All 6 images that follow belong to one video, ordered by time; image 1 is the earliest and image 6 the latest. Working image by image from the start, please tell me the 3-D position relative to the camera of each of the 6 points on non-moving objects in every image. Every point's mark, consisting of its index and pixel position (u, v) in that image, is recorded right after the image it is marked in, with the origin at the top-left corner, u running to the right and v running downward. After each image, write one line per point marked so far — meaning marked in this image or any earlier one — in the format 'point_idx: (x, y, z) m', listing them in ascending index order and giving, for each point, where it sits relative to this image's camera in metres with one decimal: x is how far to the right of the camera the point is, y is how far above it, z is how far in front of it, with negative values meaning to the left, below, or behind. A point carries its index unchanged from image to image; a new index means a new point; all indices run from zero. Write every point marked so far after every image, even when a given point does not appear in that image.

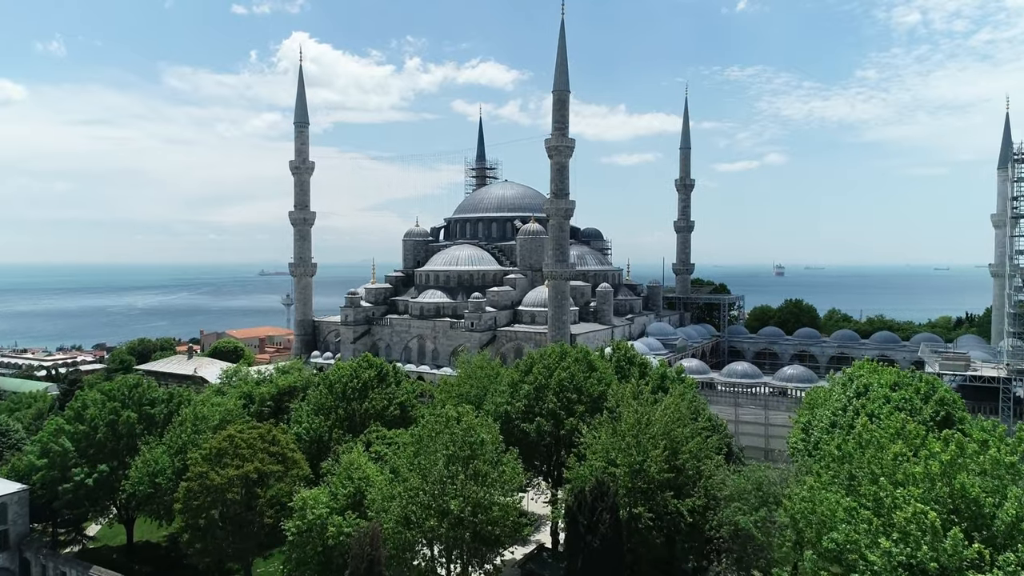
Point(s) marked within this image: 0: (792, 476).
0: (+5.3, -3.5, +19.7) m
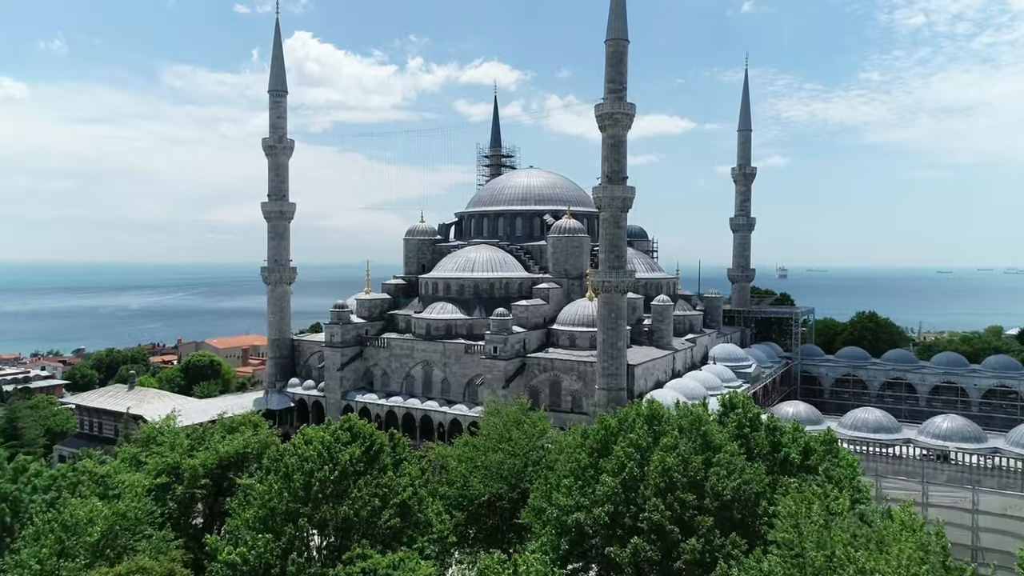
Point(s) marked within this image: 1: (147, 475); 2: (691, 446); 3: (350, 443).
0: (+6.3, -4.0, +9.6) m
1: (-6.9, -3.6, +19.9) m
2: (+2.8, -2.4, +16.2) m
3: (-2.6, -2.5, +17.1) m
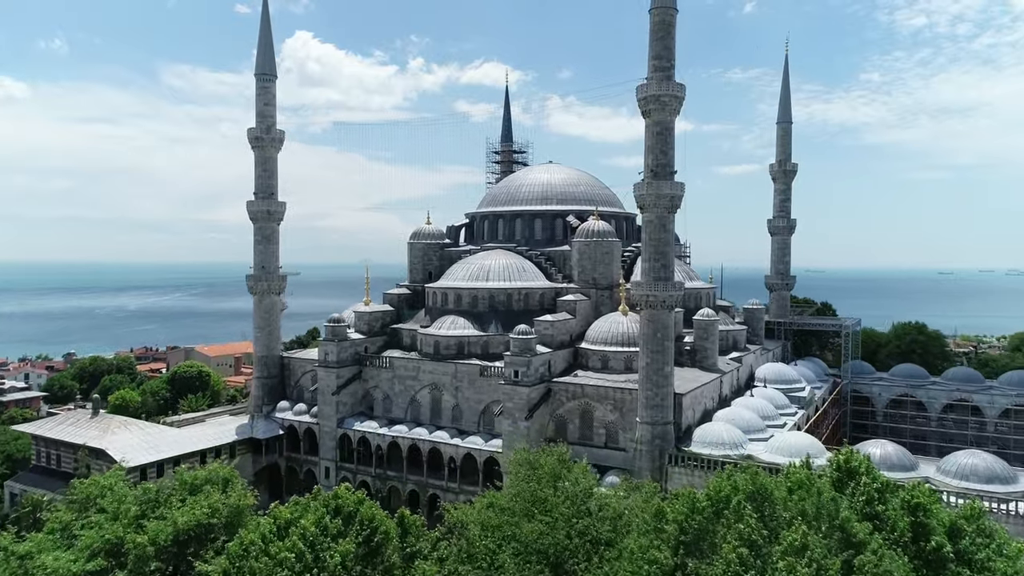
0: (+7.0, -4.3, +4.9) m
1: (-6.3, -3.9, +15.2) m
2: (+3.4, -2.8, +11.5) m
3: (-2.0, -2.9, +12.4) m
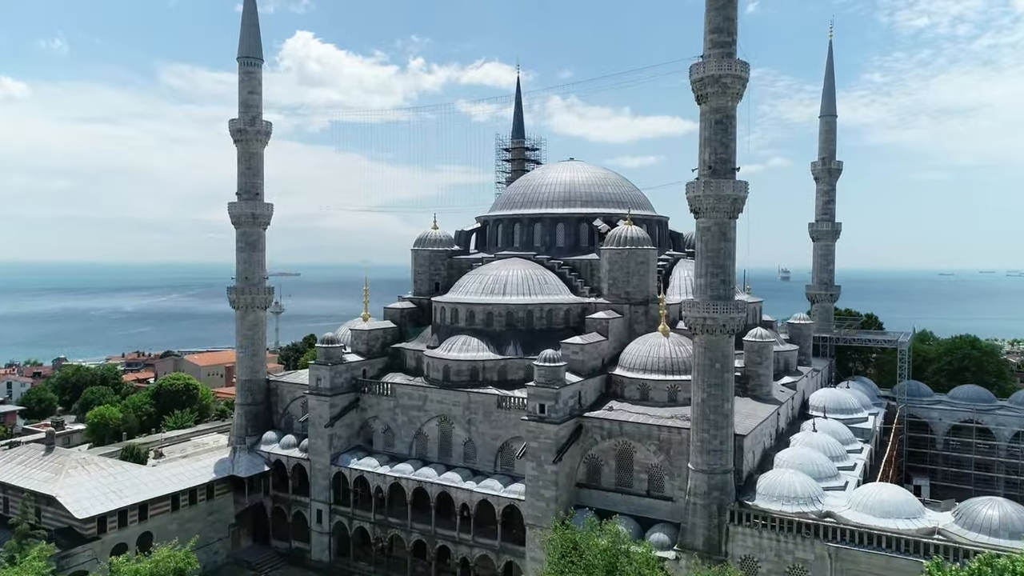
0: (+7.5, -4.7, +0.6) m
1: (-5.7, -4.3, +10.8) m
2: (+3.9, -3.2, +7.1) m
3: (-1.5, -3.3, +8.0) m
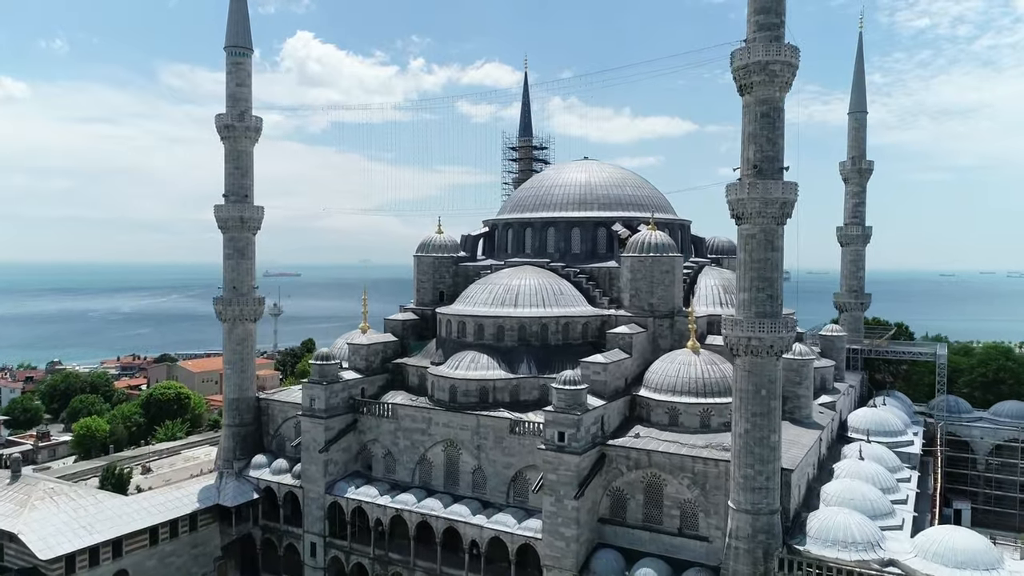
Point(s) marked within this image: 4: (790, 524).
0: (+7.8, -5.0, -1.9) m
1: (-5.4, -4.6, +8.3) m
2: (+4.3, -3.5, +4.6) m
3: (-1.2, -3.5, +5.5) m
4: (+5.2, -4.4, +19.6) m
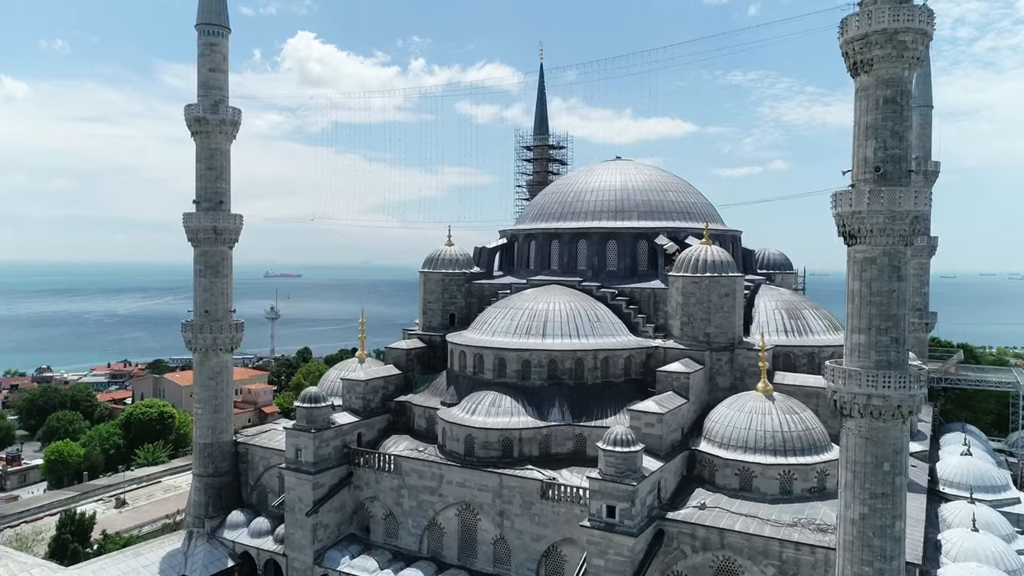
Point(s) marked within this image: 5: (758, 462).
0: (+8.4, -5.6, -6.4) m
1: (-4.9, -5.1, +3.9) m
2: (+4.8, -4.0, +0.2) m
3: (-0.6, -4.1, +1.1) m
4: (+5.7, -4.9, +15.1) m
5: (+4.2, -2.9, +17.9) m
